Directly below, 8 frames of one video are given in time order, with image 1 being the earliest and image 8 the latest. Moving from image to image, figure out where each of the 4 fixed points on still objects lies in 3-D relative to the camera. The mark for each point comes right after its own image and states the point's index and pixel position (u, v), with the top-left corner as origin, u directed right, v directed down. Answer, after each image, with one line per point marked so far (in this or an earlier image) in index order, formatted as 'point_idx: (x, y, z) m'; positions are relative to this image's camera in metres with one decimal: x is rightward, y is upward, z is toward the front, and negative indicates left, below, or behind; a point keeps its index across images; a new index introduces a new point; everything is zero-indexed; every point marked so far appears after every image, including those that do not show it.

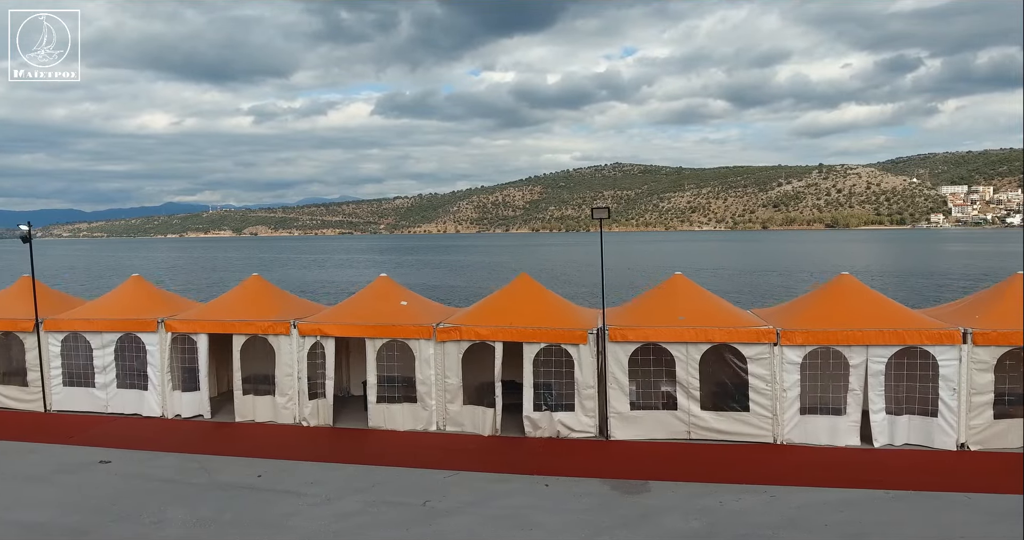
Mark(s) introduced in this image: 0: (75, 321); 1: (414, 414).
0: (-7.8, -0.9, +10.8) m
1: (-1.6, -2.3, +9.8) m
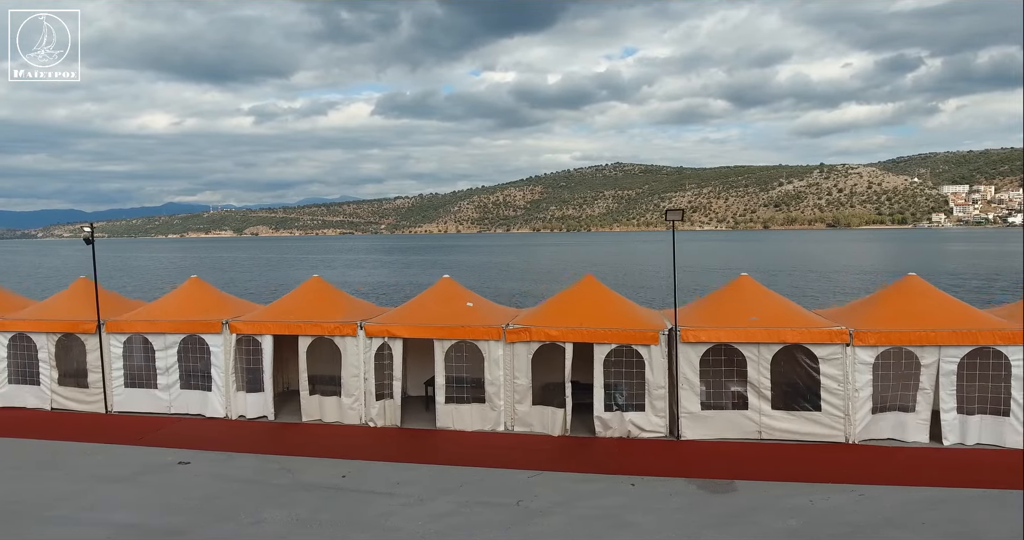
0: (-6.7, -1.0, +10.8) m
1: (-0.5, -2.4, +9.9) m
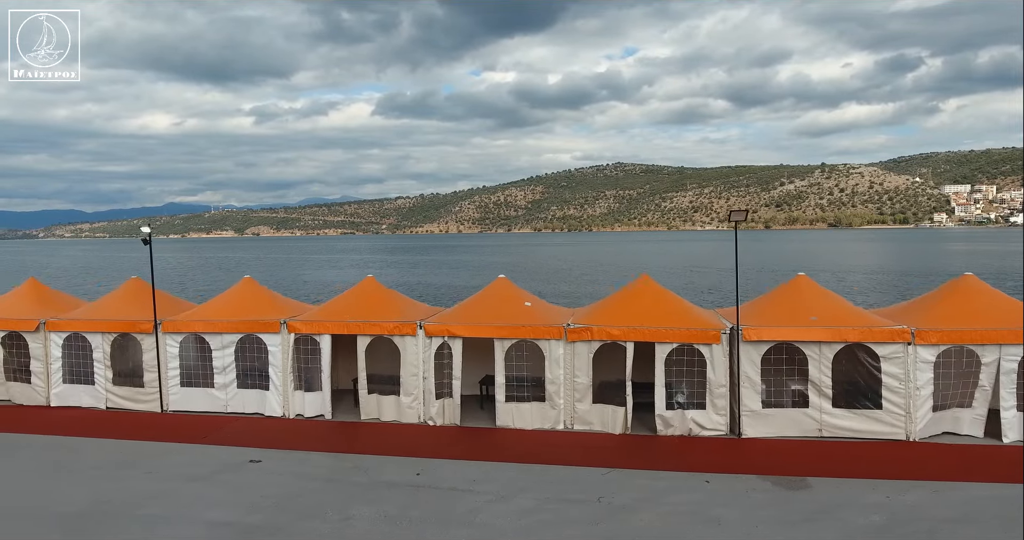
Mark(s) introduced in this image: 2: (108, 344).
0: (-5.8, -1.0, +10.9) m
1: (+0.5, -2.4, +10.0) m
2: (-7.7, -1.4, +11.4) m
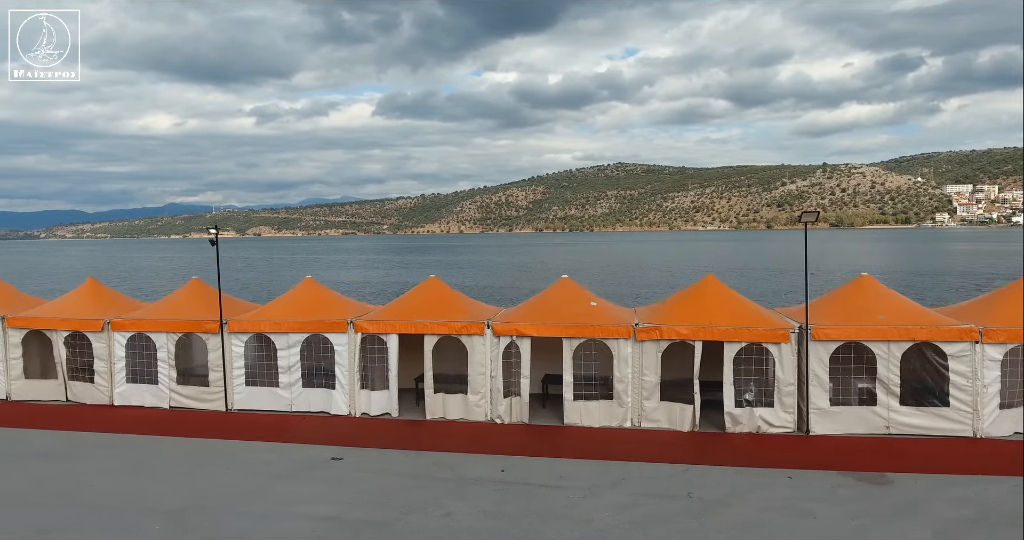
0: (-4.6, -1.0, +11.1) m
1: (+1.6, -2.4, +10.1) m
2: (-6.5, -1.4, +11.6) m
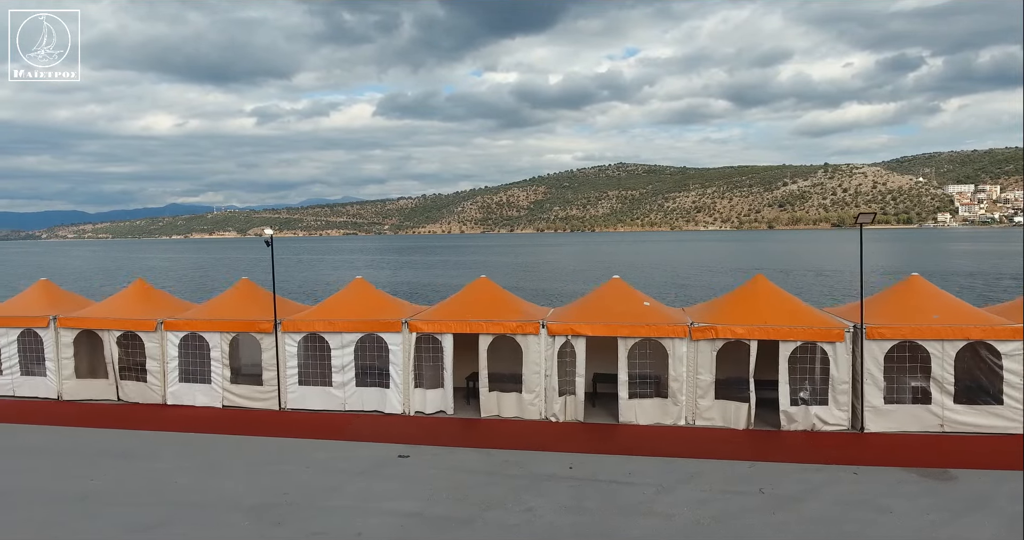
0: (-3.7, -1.0, +11.2) m
1: (+2.6, -2.4, +10.3) m
2: (-5.6, -1.4, +11.7) m
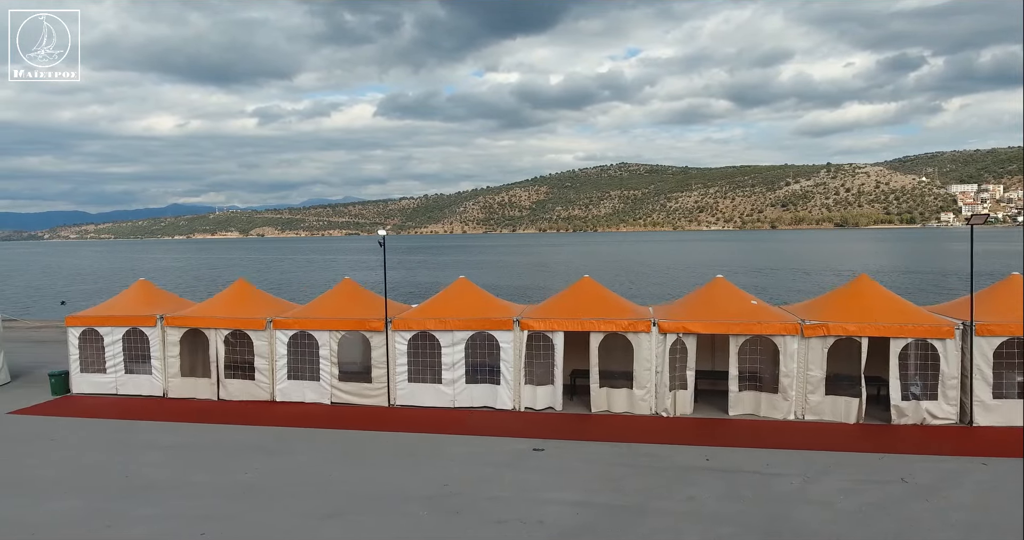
0: (-1.6, -1.0, +11.6) m
1: (+4.6, -2.4, +10.6) m
2: (-3.5, -1.4, +12.1) m
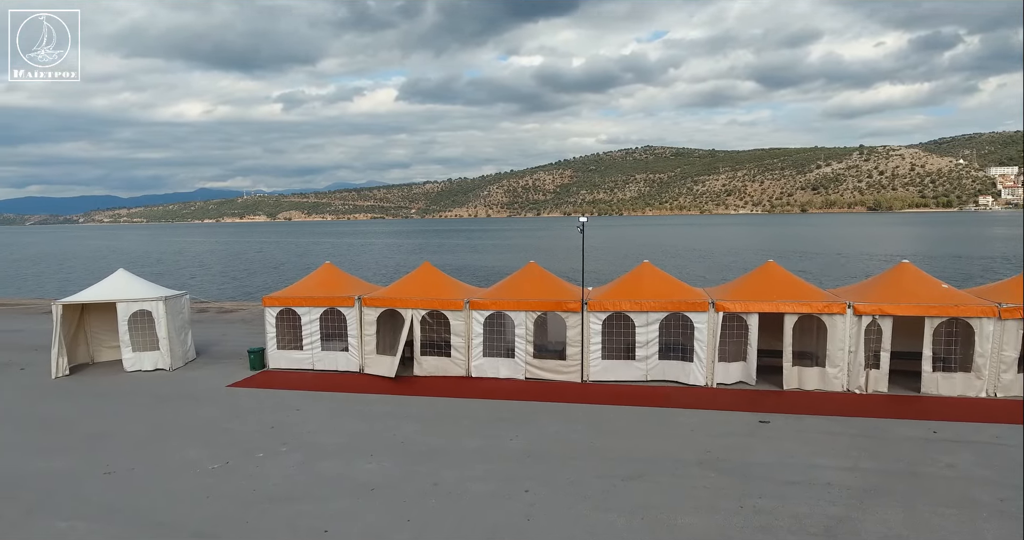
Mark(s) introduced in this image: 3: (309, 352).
0: (+2.2, -0.7, +12.4) m
1: (+8.5, -2.1, +11.2) m
2: (+0.4, -1.1, +12.9) m
3: (-4.8, -2.0, +14.3) m
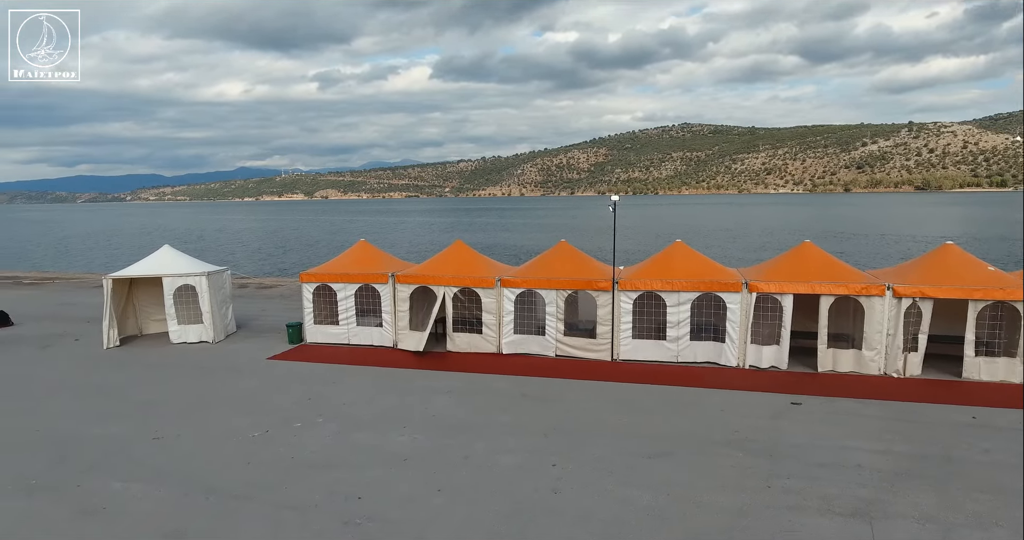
0: (+2.9, -0.3, +12.3) m
1: (+9.0, -1.8, +10.9) m
2: (+1.0, -0.6, +13.0) m
3: (-4.1, -1.4, +14.7) m
